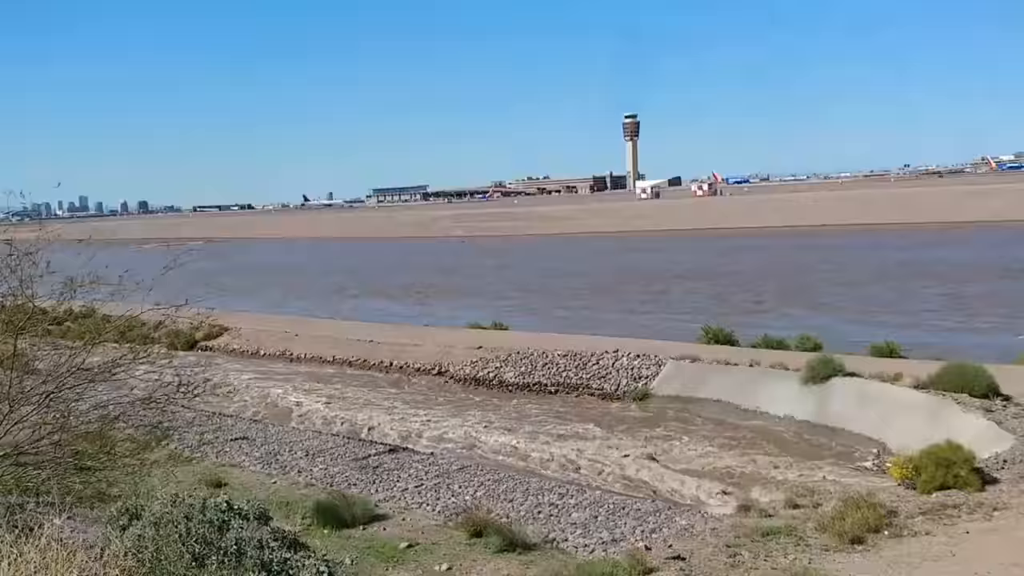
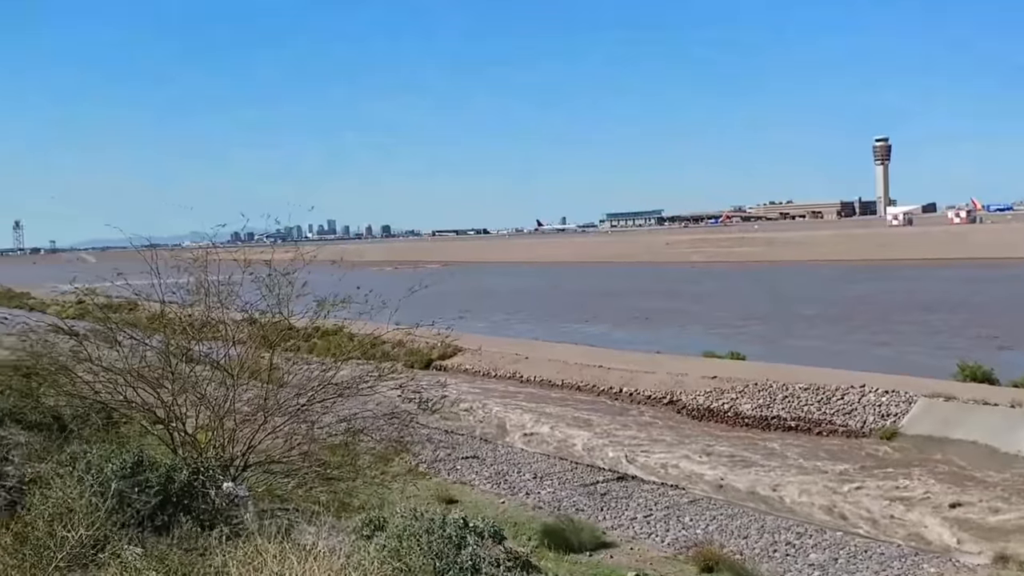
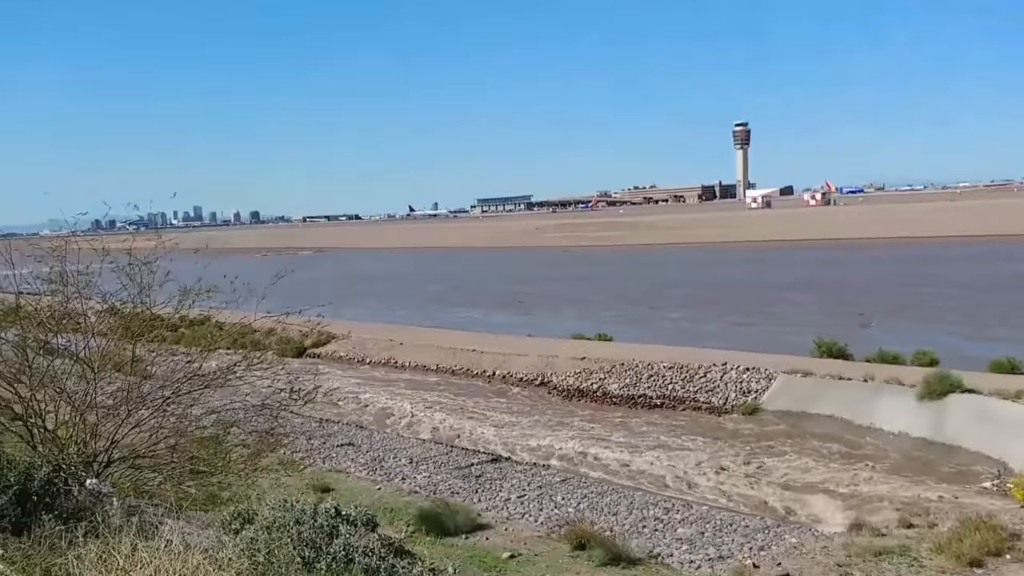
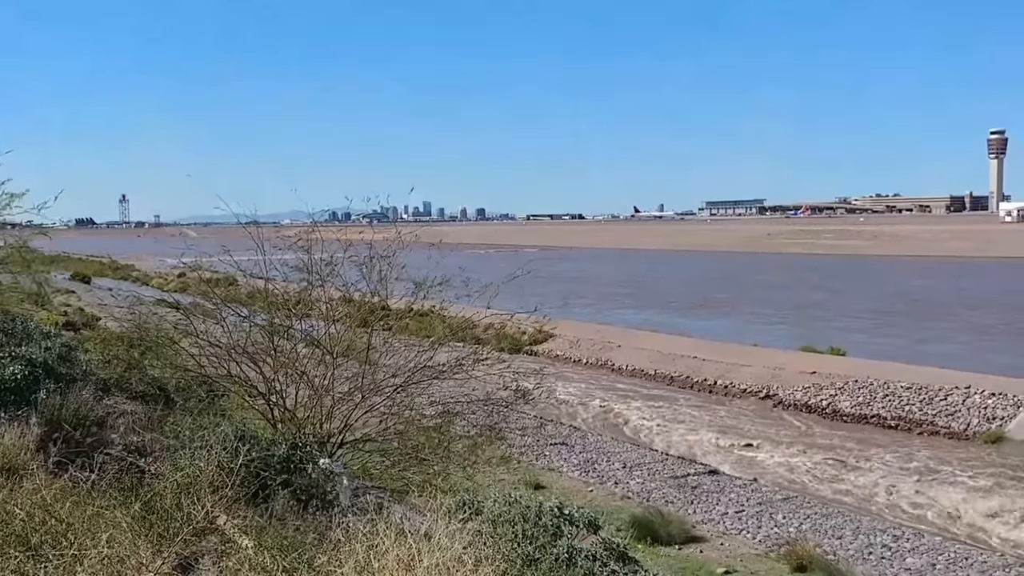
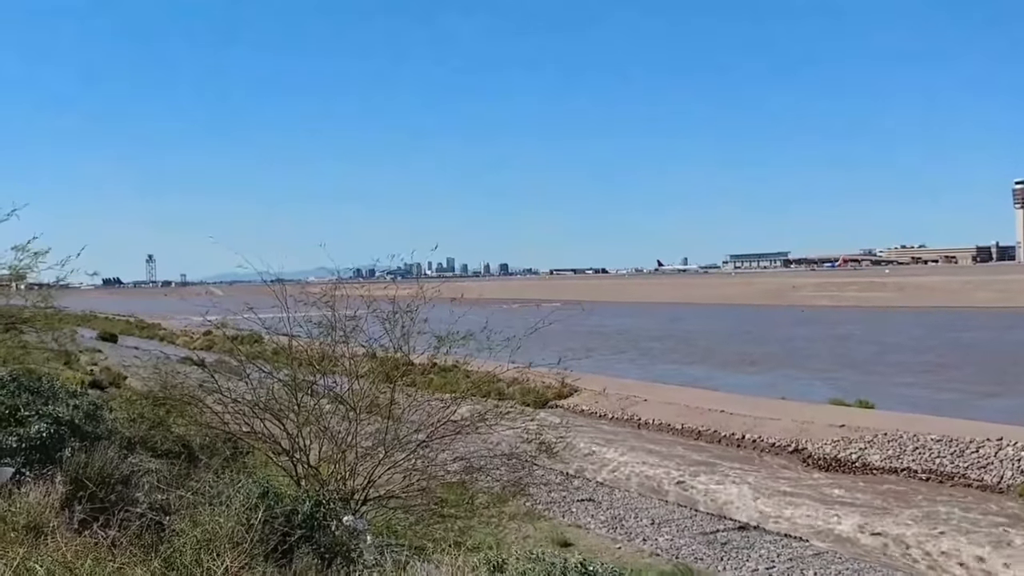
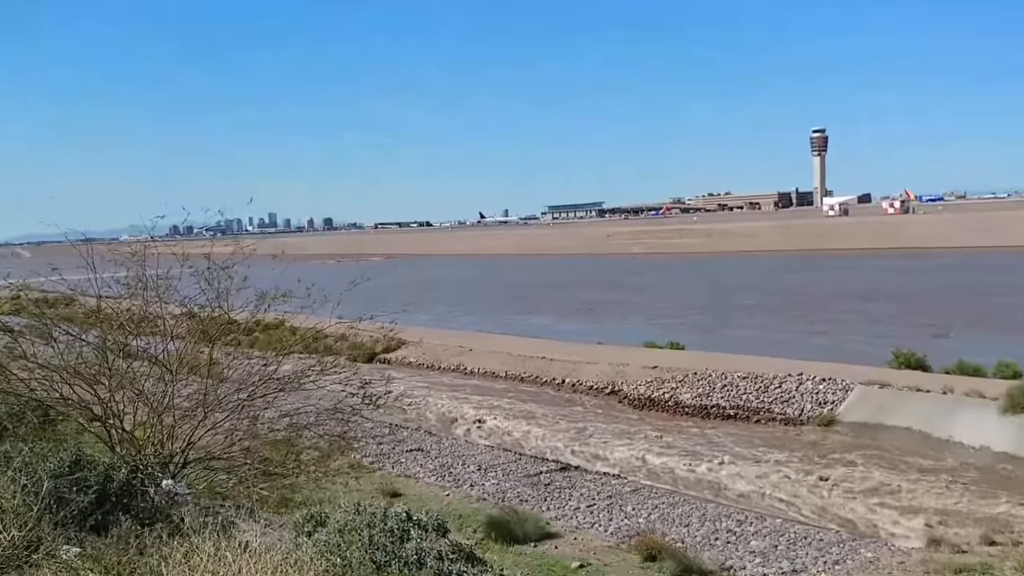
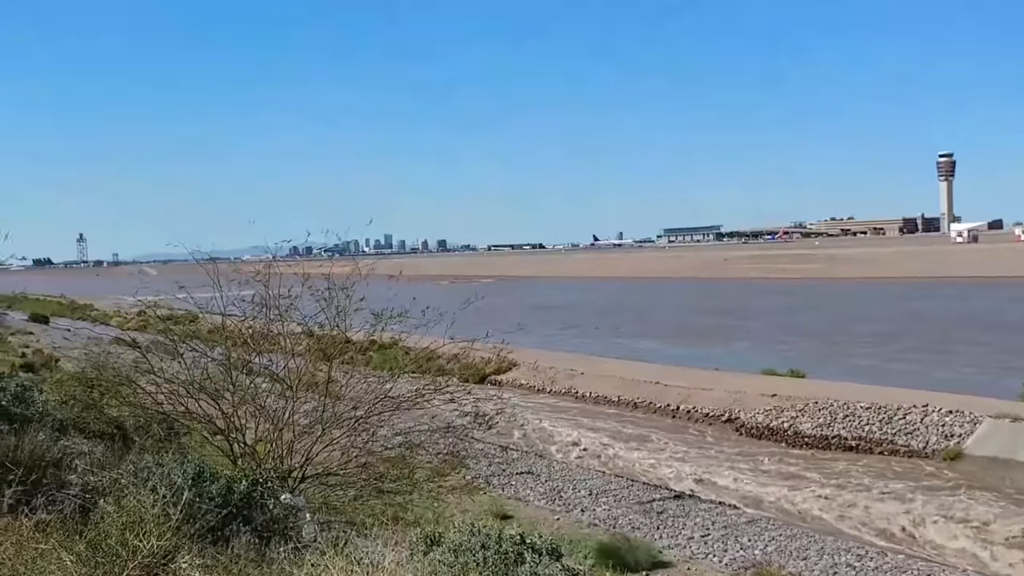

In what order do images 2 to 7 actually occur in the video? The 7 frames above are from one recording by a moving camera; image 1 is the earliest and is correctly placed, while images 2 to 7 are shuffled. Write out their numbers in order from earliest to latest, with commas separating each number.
3, 6, 2, 7, 5, 4
